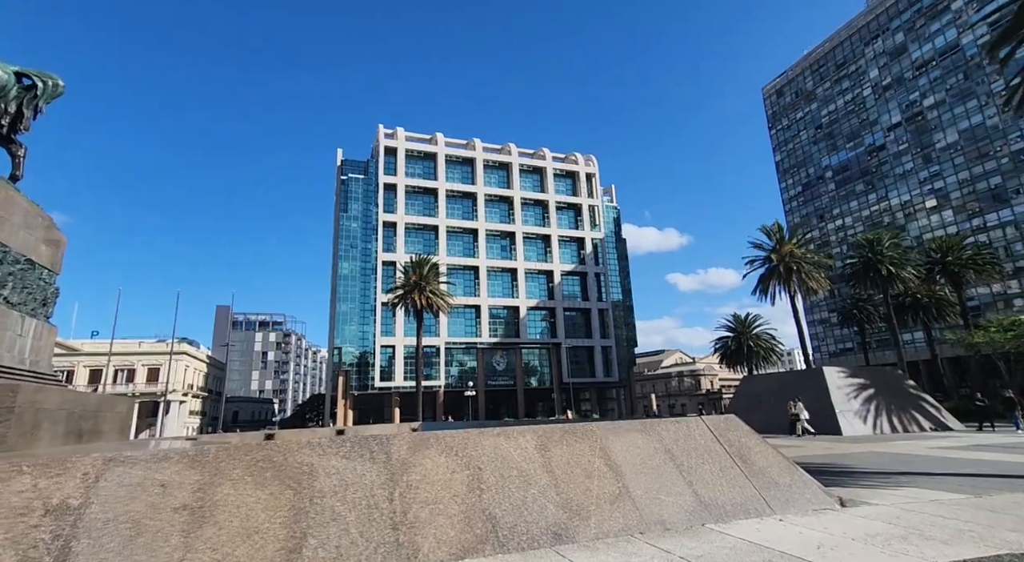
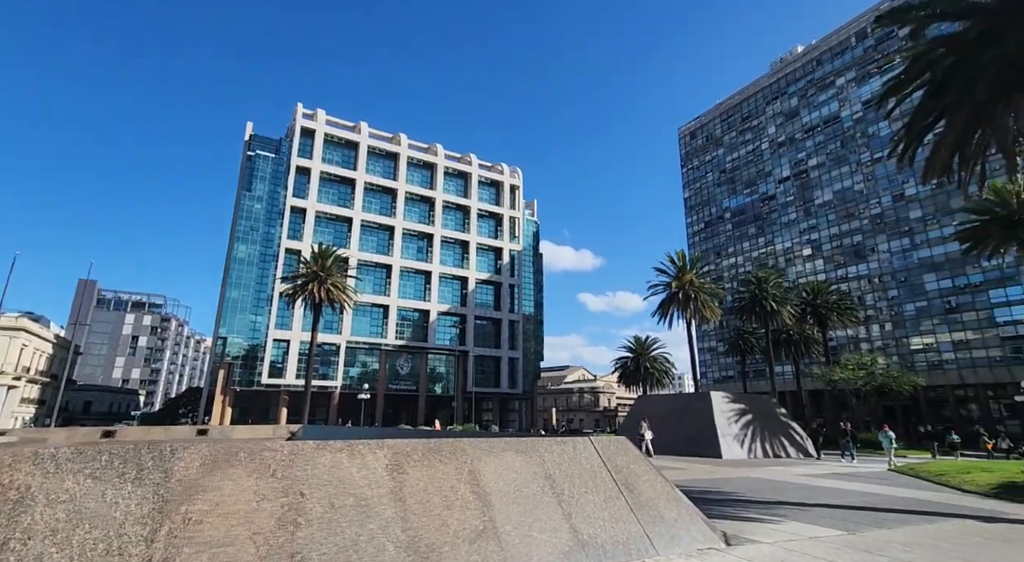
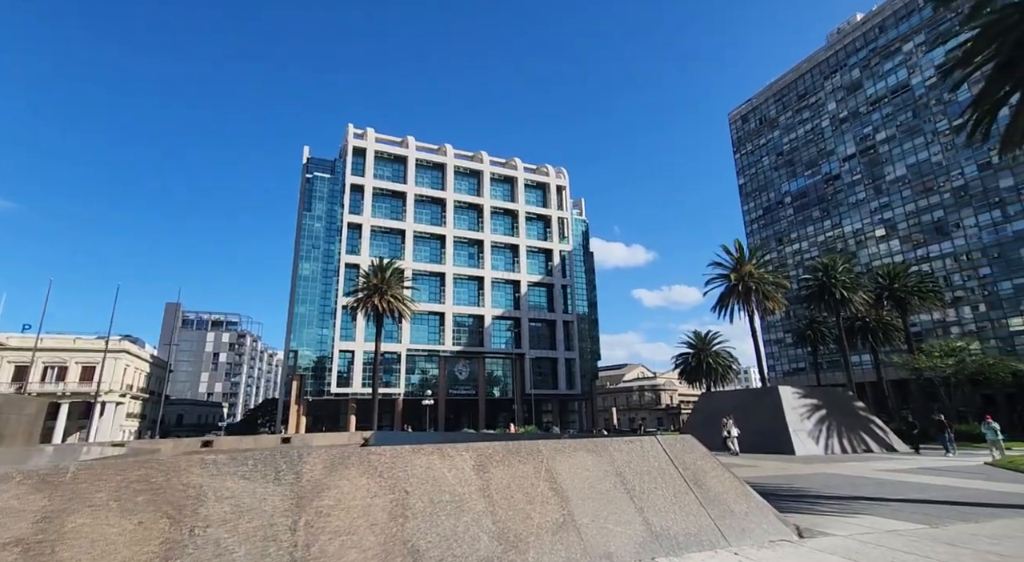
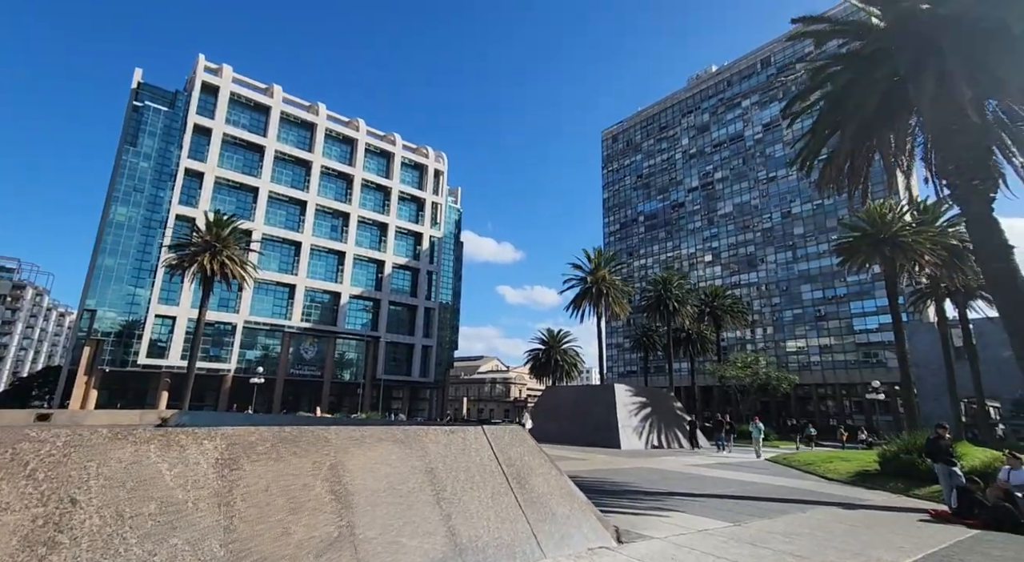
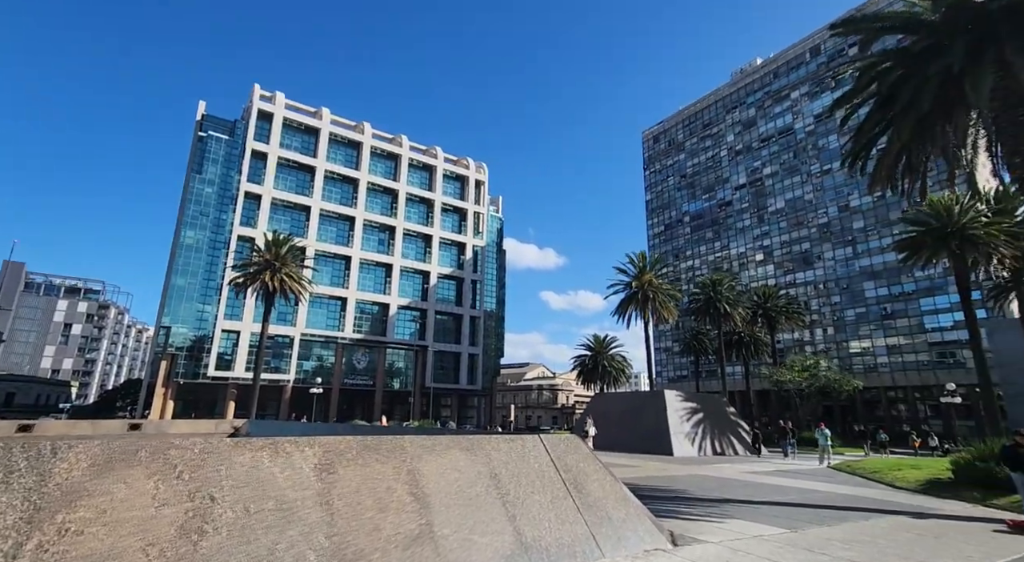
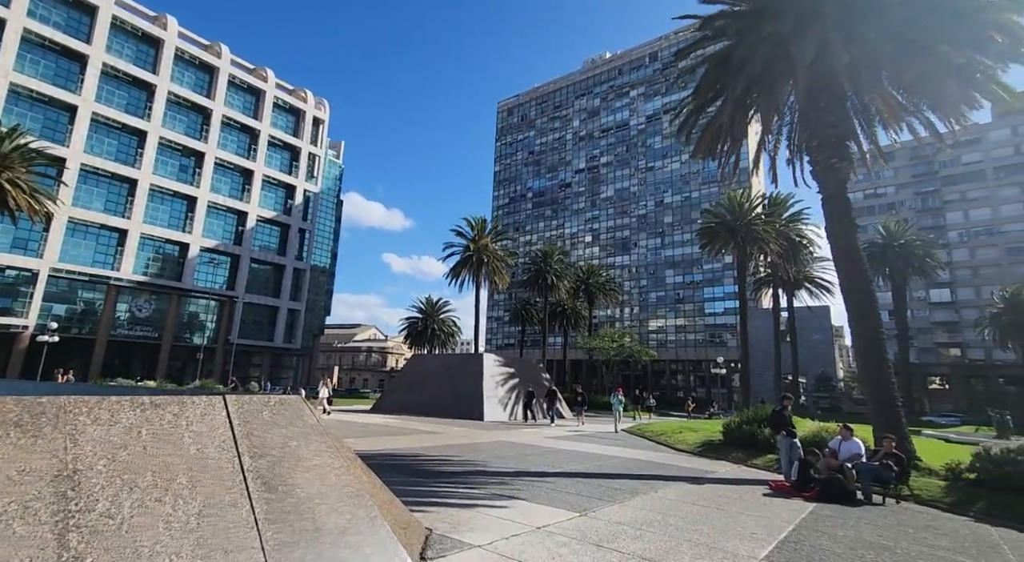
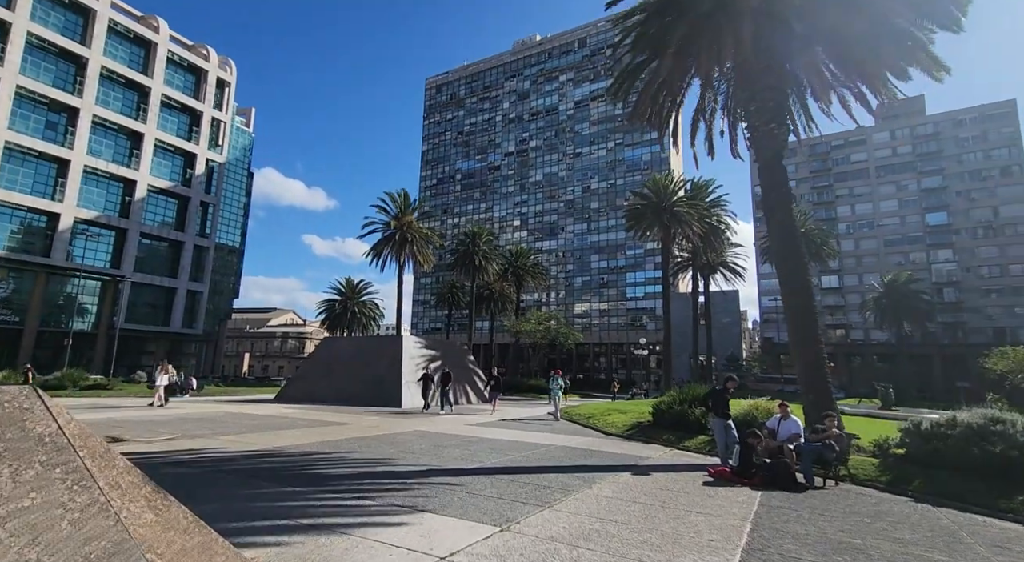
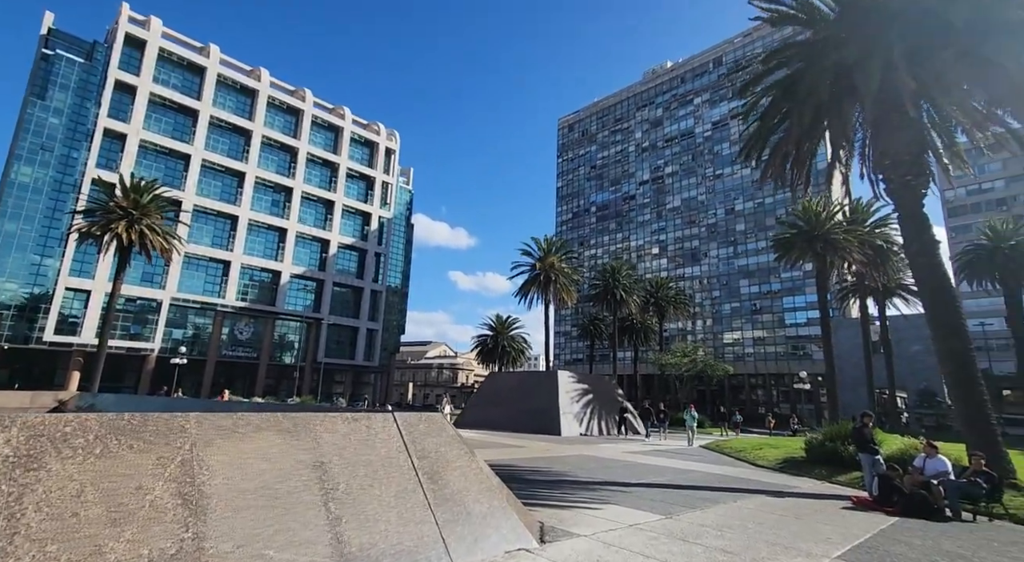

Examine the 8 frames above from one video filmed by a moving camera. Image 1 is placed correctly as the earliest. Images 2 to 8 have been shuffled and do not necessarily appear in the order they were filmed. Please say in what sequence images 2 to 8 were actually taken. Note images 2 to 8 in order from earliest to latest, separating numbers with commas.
3, 2, 5, 4, 8, 6, 7
